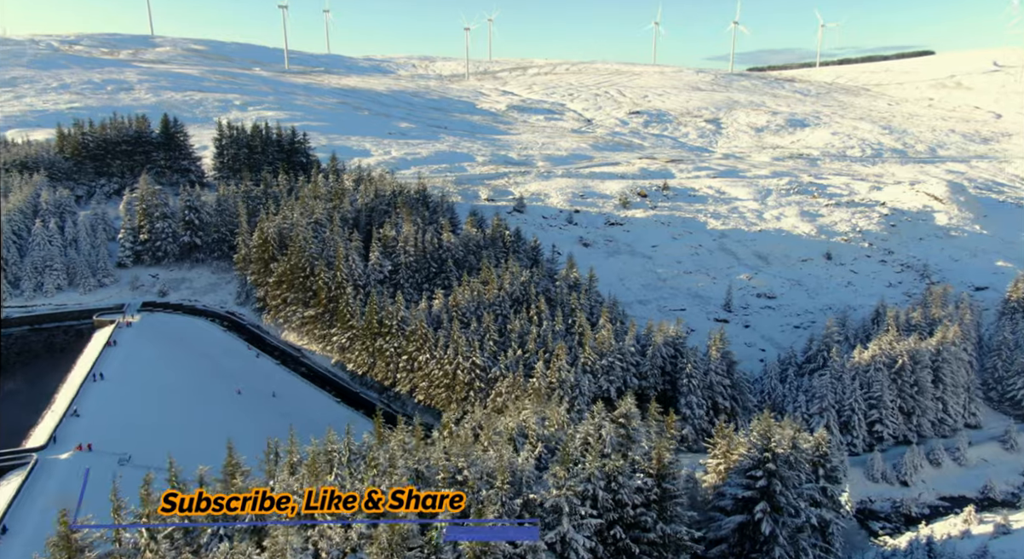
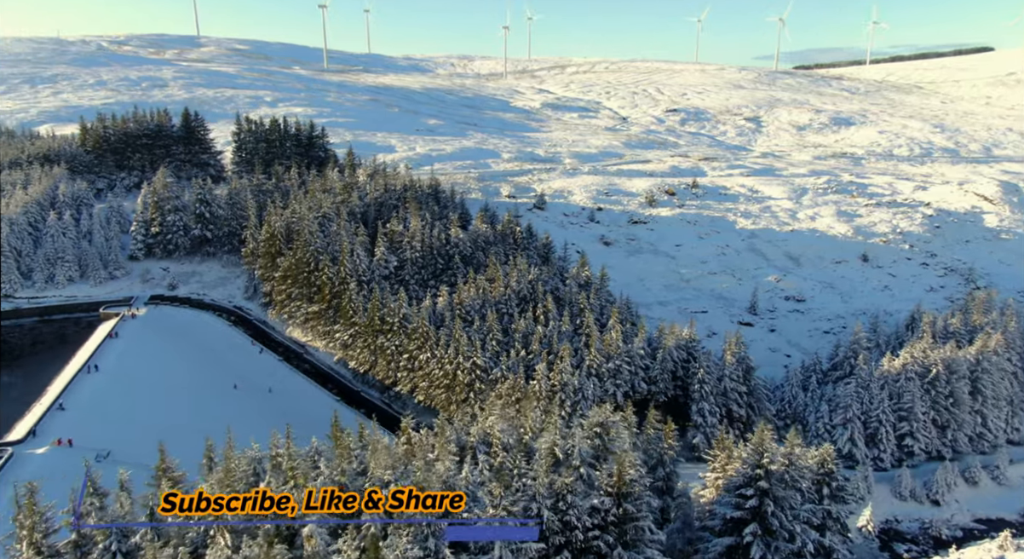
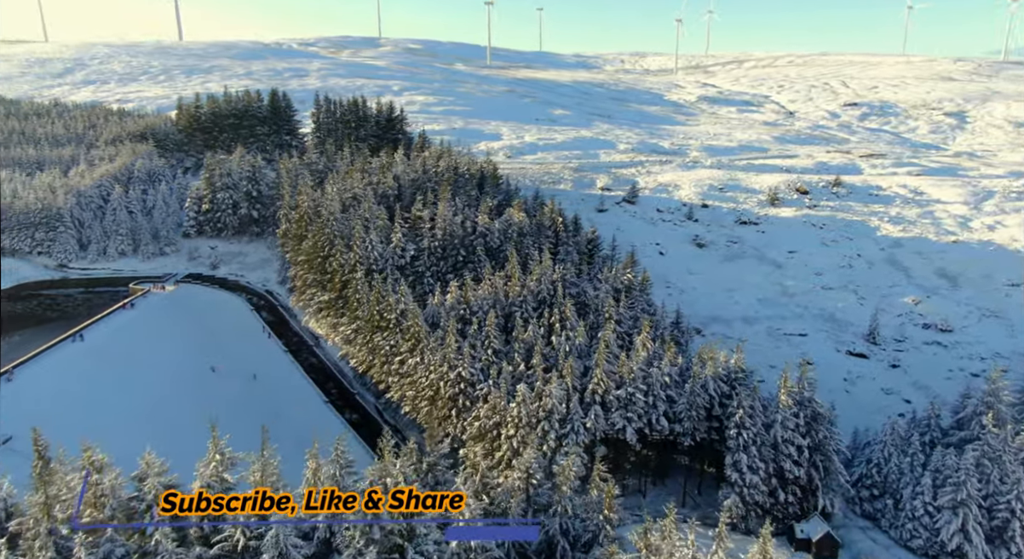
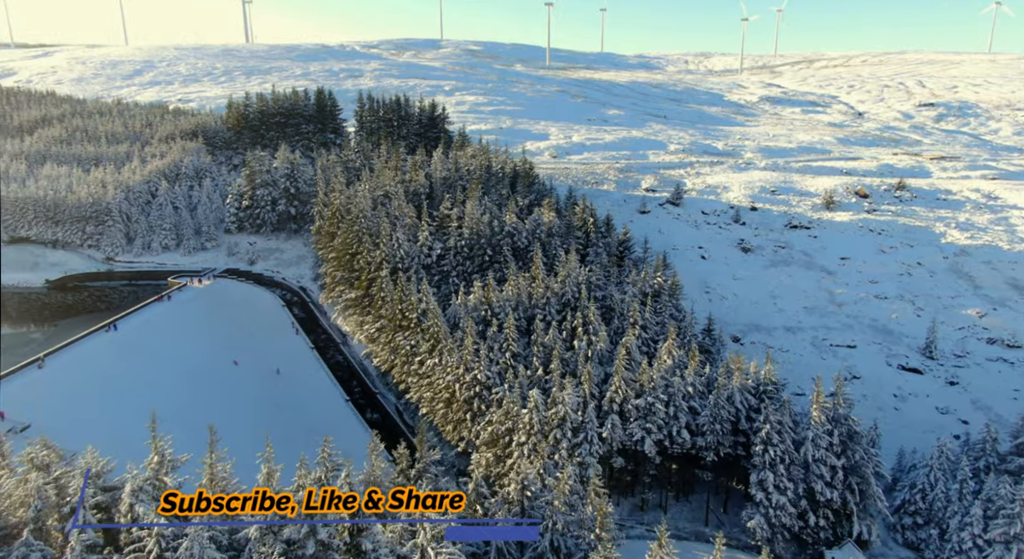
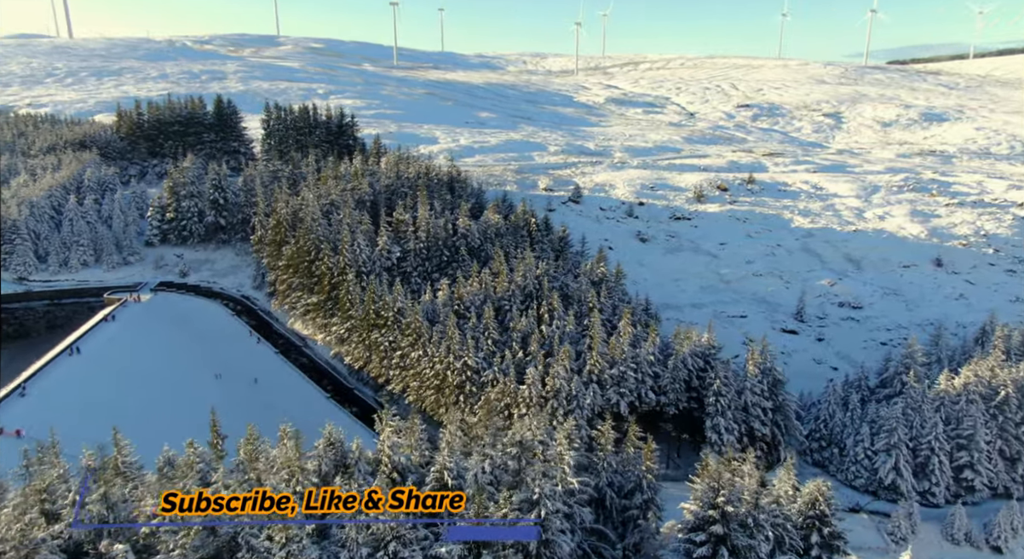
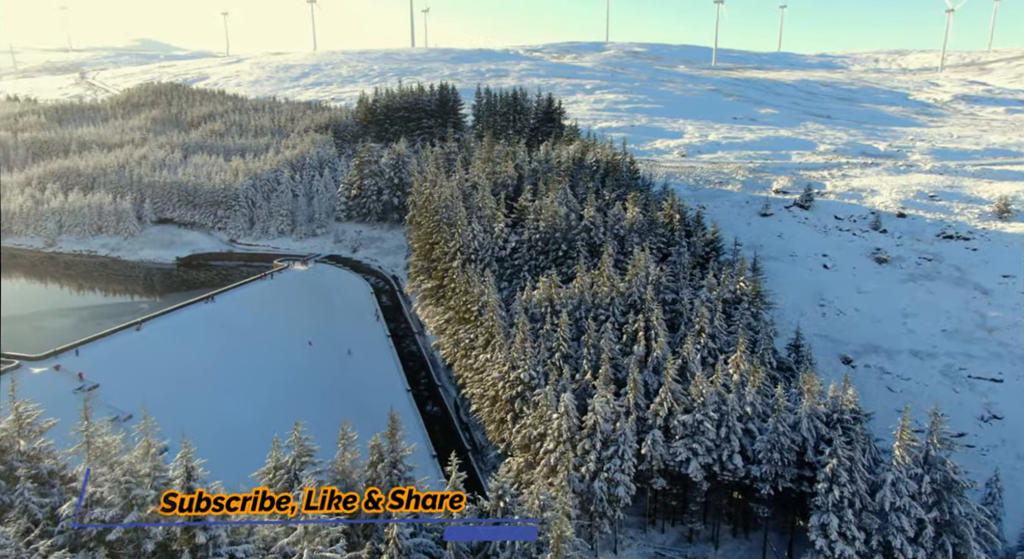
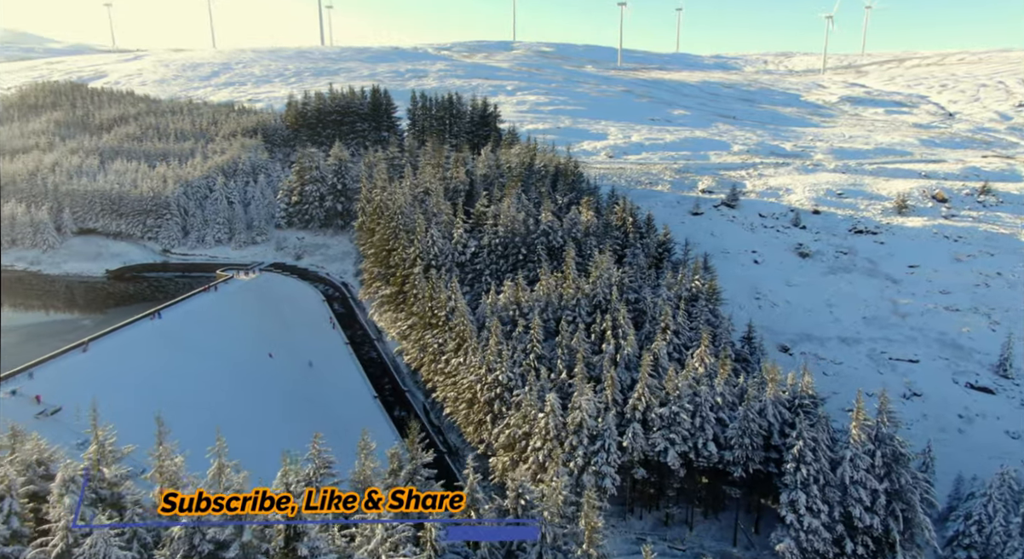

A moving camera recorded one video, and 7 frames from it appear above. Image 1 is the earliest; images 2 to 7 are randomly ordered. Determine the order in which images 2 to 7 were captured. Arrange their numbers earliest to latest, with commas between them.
2, 5, 3, 4, 7, 6
